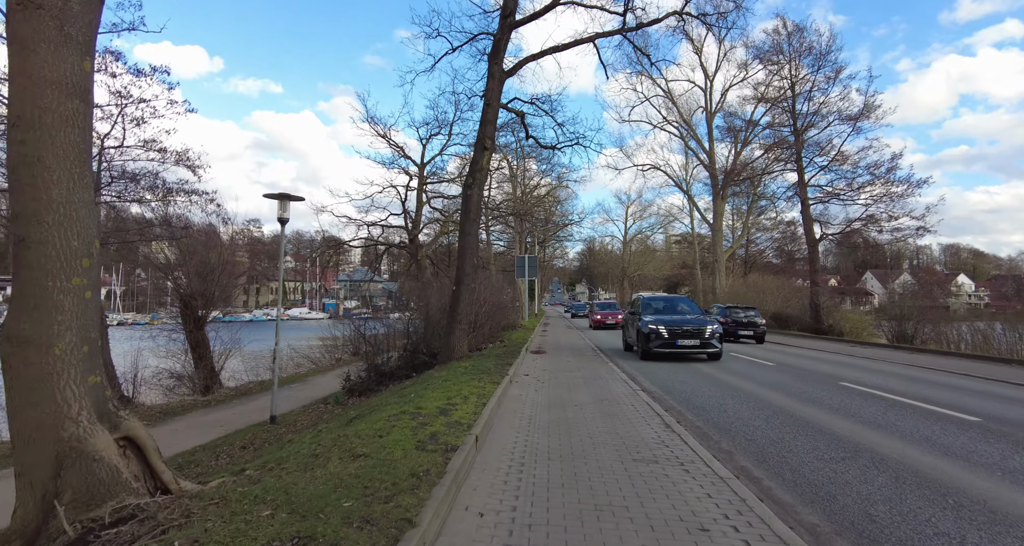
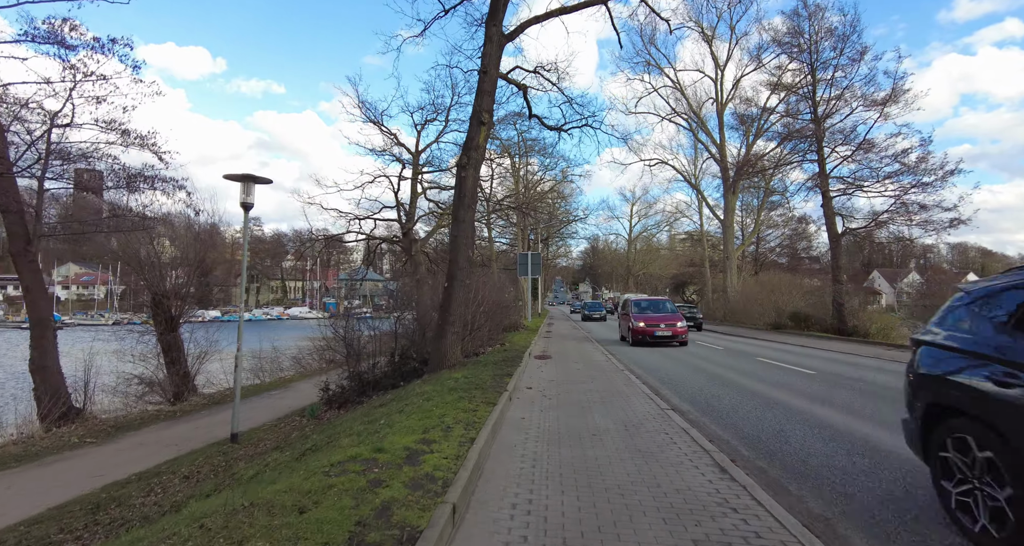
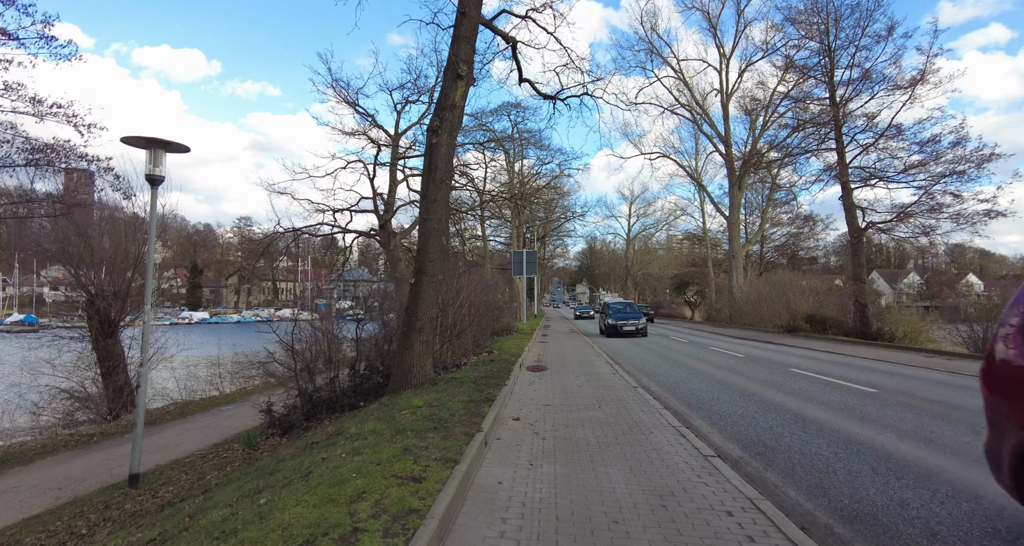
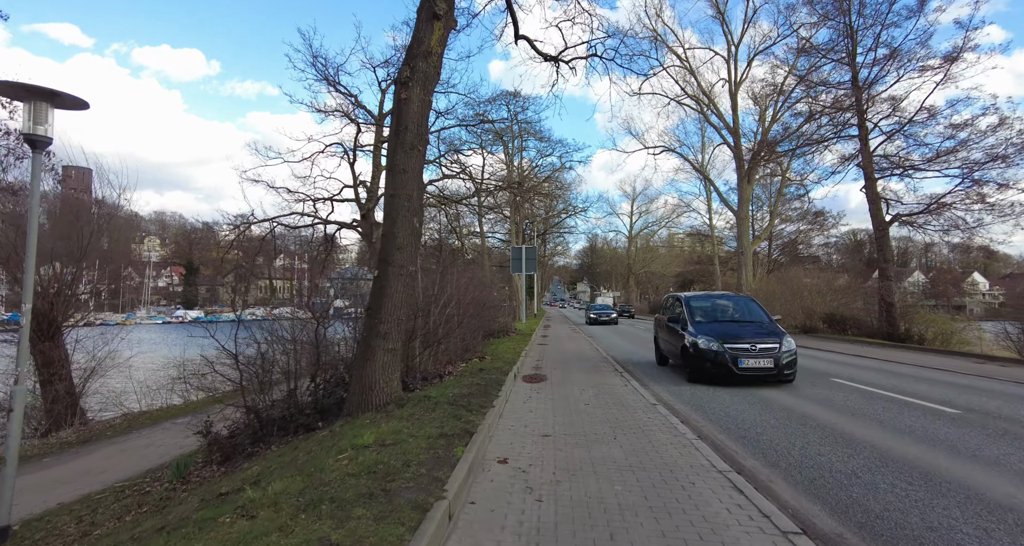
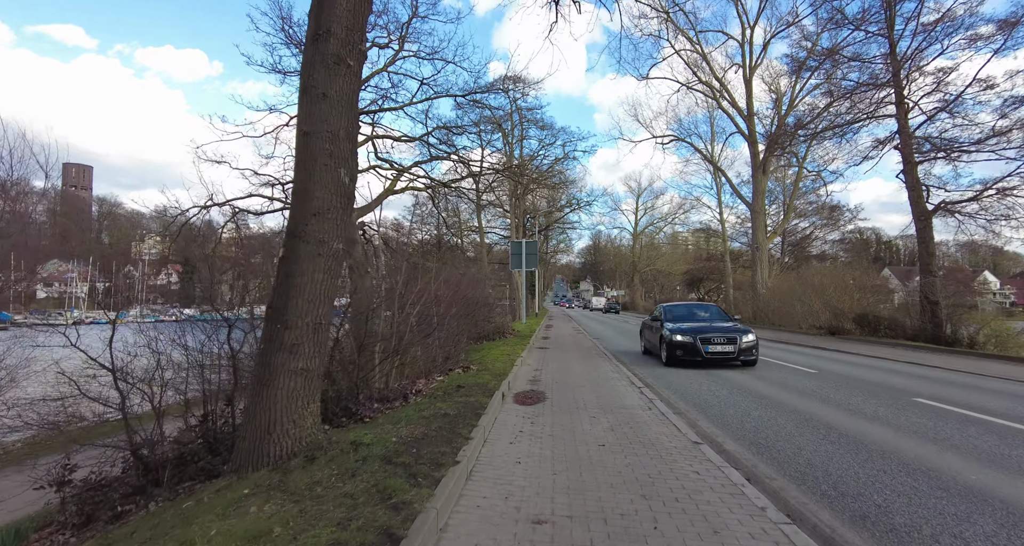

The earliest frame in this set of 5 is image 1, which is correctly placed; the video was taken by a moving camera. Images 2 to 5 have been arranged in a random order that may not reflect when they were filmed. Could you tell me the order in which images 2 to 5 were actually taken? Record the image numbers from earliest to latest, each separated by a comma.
2, 3, 4, 5
